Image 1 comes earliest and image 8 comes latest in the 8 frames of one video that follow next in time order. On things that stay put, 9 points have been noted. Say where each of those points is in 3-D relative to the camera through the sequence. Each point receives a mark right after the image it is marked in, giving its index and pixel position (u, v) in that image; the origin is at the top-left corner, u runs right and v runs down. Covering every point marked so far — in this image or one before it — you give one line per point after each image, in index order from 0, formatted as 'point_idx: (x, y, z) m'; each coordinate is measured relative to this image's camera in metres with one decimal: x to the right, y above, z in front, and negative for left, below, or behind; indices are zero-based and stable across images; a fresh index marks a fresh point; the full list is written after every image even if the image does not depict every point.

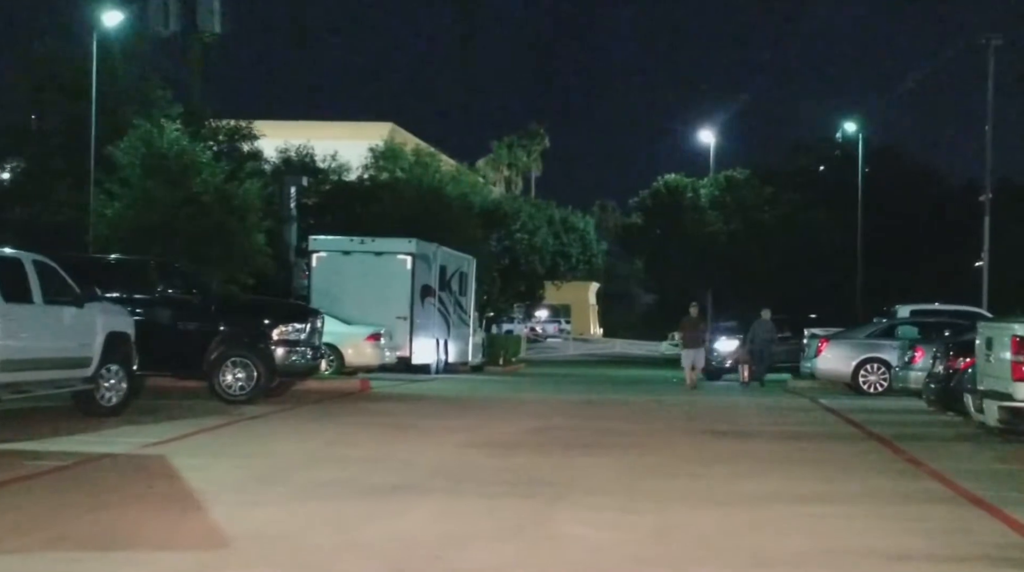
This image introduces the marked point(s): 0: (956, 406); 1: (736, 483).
0: (+5.2, -1.4, +16.4) m
1: (+2.0, -1.8, +12.8) m
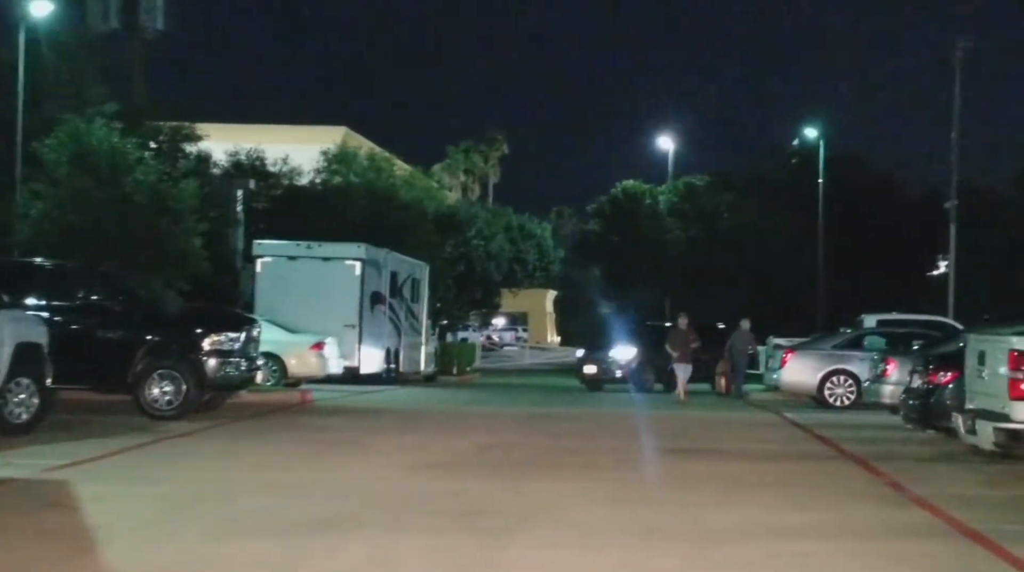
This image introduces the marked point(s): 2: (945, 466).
0: (+4.6, -1.5, +15.2) m
1: (+1.6, -1.9, +11.5) m
2: (+4.5, -1.9, +14.3) m
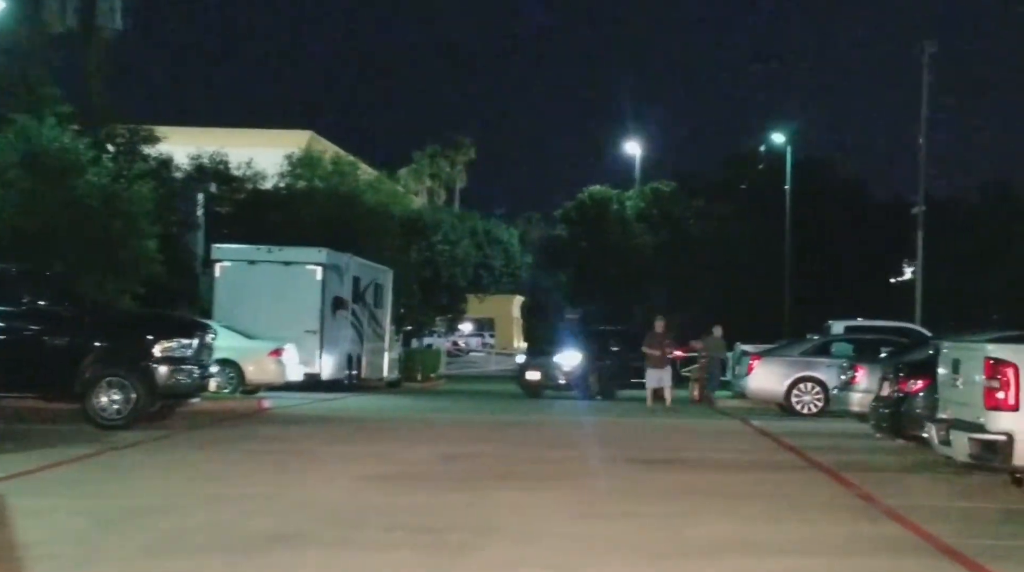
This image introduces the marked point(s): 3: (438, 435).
0: (+4.2, -1.6, +14.8) m
1: (+1.2, -1.9, +11.1) m
2: (+4.1, -1.9, +13.9) m
3: (-1.0, -2.0, +18.8) m
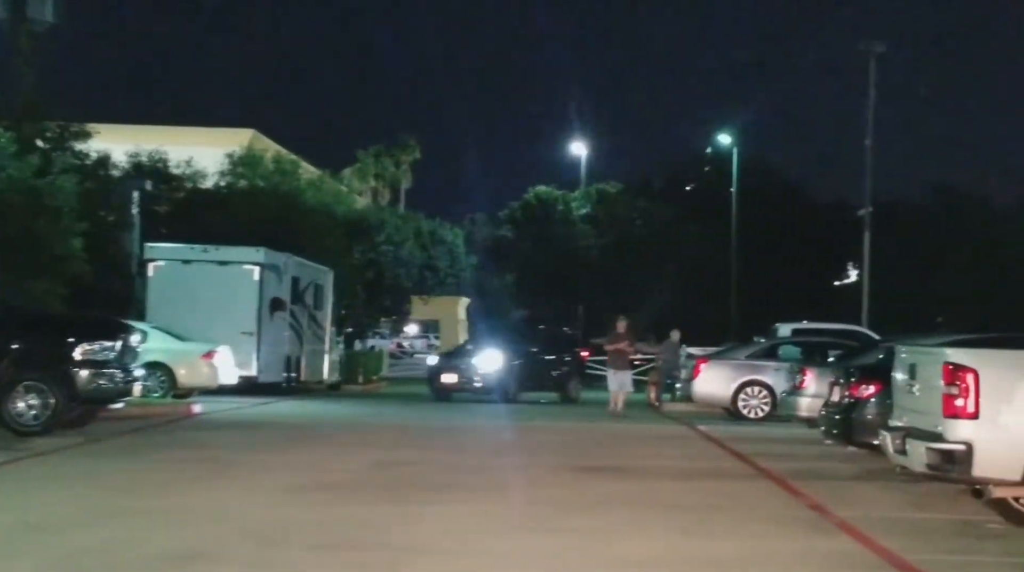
0: (+3.6, -1.6, +14.3) m
1: (+0.7, -1.9, +10.4) m
2: (+3.4, -1.9, +13.4) m
3: (-1.8, -2.0, +18.1) m
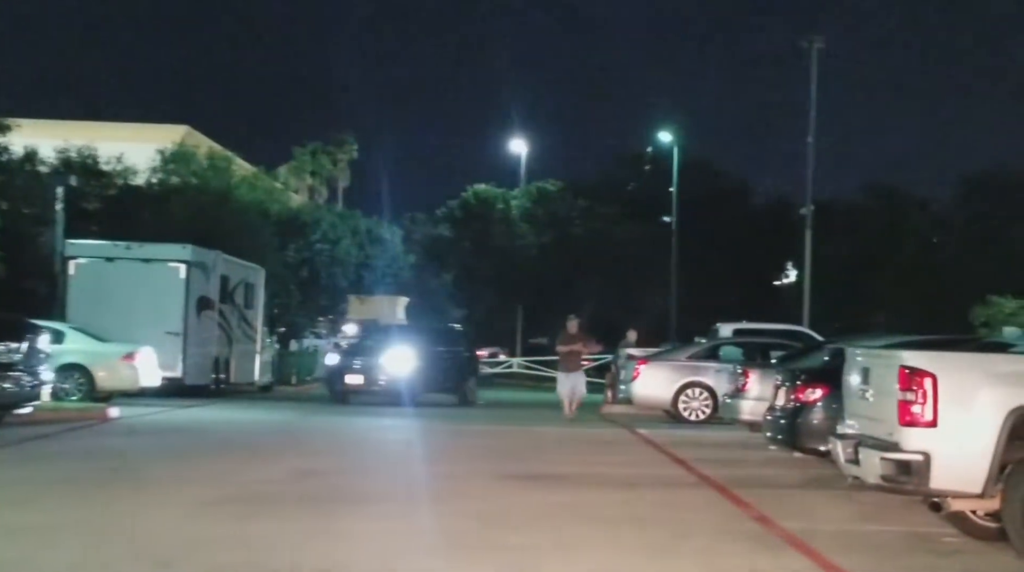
0: (+2.9, -1.6, +13.6) m
1: (+0.2, -1.9, +9.6) m
2: (+2.8, -1.9, +12.7) m
3: (-2.7, -2.0, +17.2) m
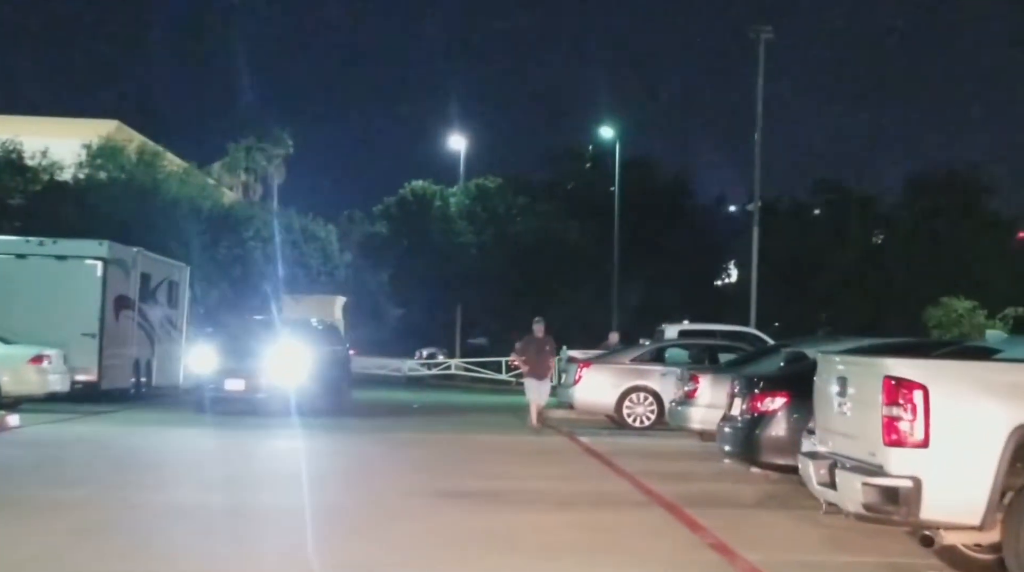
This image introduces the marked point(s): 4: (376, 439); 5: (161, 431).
0: (+2.2, -1.6, +12.4) m
1: (-0.3, -1.9, +8.3) m
2: (+2.2, -1.9, +11.5) m
3: (-3.4, -2.0, +15.7) m
4: (-1.7, -2.0, +17.1) m
5: (-4.3, -2.0, +17.1) m
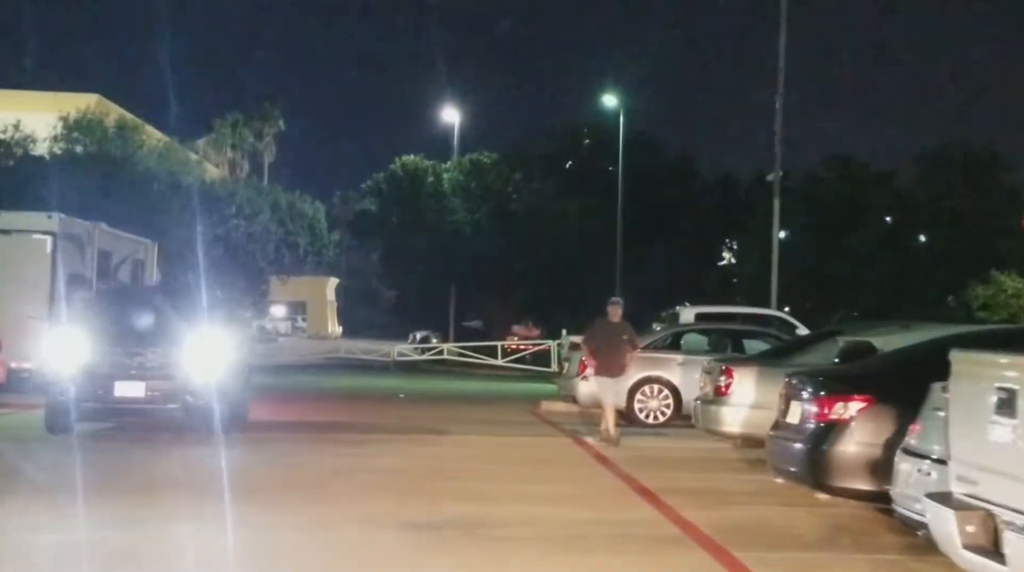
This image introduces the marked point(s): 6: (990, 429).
0: (+2.2, -1.4, +9.5) m
1: (-0.3, -1.7, +5.4) m
2: (+2.1, -1.7, +8.6) m
3: (-3.5, -1.7, +12.8) m
4: (-1.7, -1.7, +14.2) m
5: (-4.3, -1.7, +14.1) m
6: (+2.0, -0.6, +5.8) m
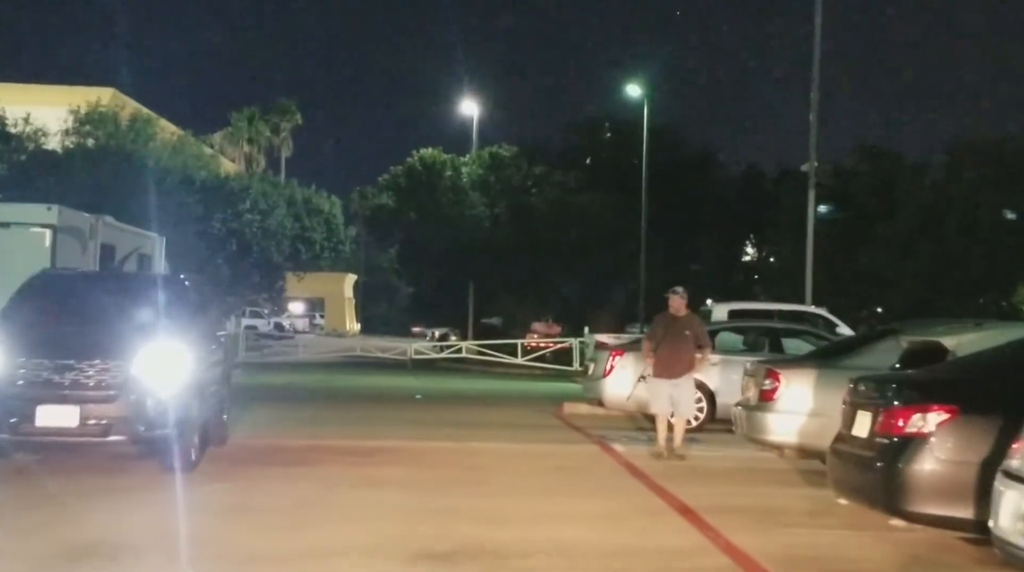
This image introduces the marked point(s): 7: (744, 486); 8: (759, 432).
0: (+2.3, -1.3, +8.1) m
1: (-0.2, -1.7, +4.1) m
2: (+2.3, -1.7, +7.2) m
3: (-3.3, -1.7, +11.5) m
4: (-1.5, -1.7, +12.9) m
5: (-4.1, -1.7, +12.9) m
6: (+2.1, -0.5, +4.4) m
7: (+2.0, -1.7, +11.9) m
8: (+2.2, -1.3, +12.3) m
